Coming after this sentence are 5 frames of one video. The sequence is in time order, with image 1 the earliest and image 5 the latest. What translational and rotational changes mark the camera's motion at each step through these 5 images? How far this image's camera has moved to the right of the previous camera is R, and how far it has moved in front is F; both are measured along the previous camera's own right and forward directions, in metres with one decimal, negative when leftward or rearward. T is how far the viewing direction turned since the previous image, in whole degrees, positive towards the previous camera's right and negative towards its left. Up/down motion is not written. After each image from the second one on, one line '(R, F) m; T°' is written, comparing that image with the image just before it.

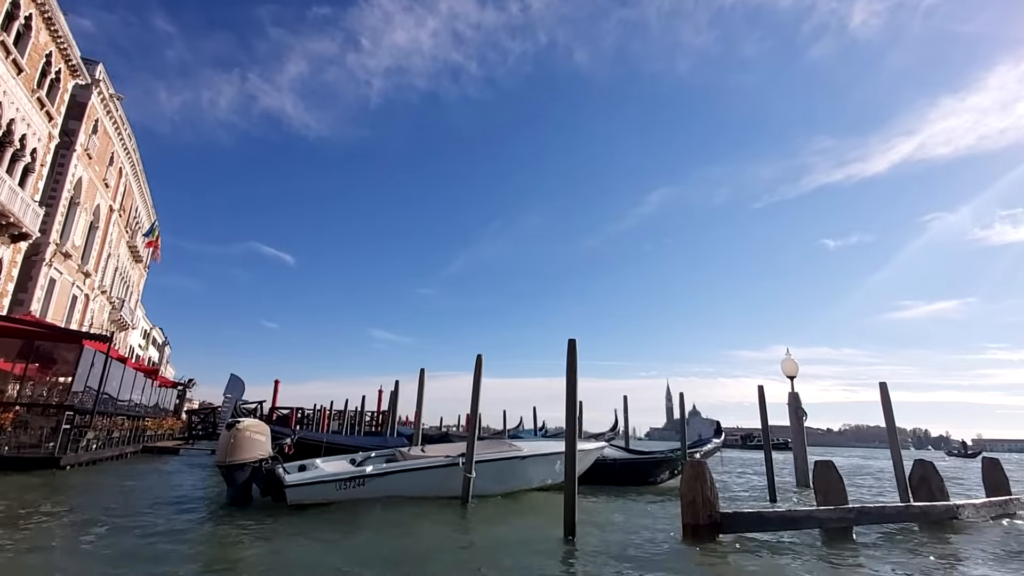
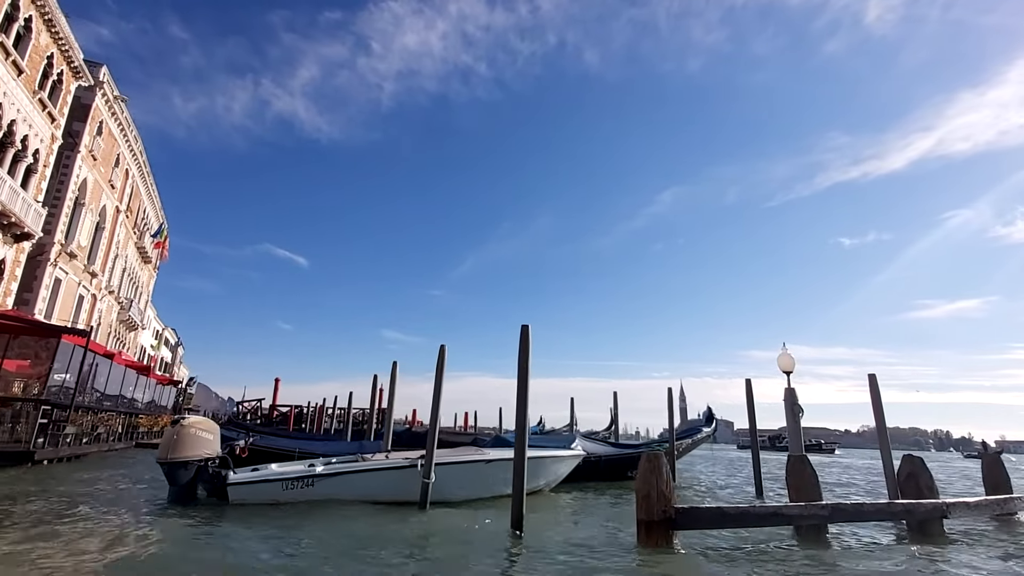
(+0.9, +0.4) m; -1°
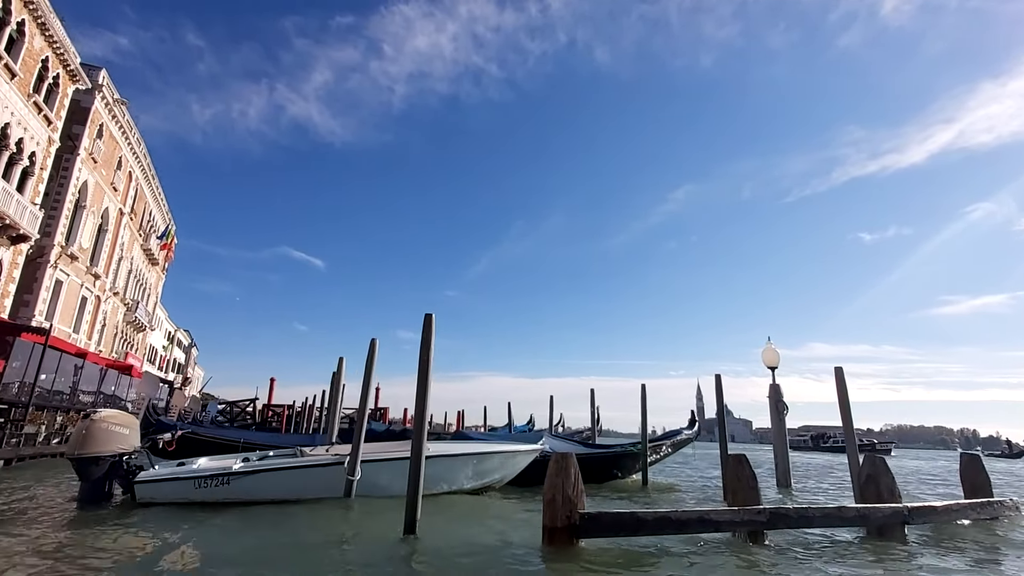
(+1.5, +0.6) m; -2°
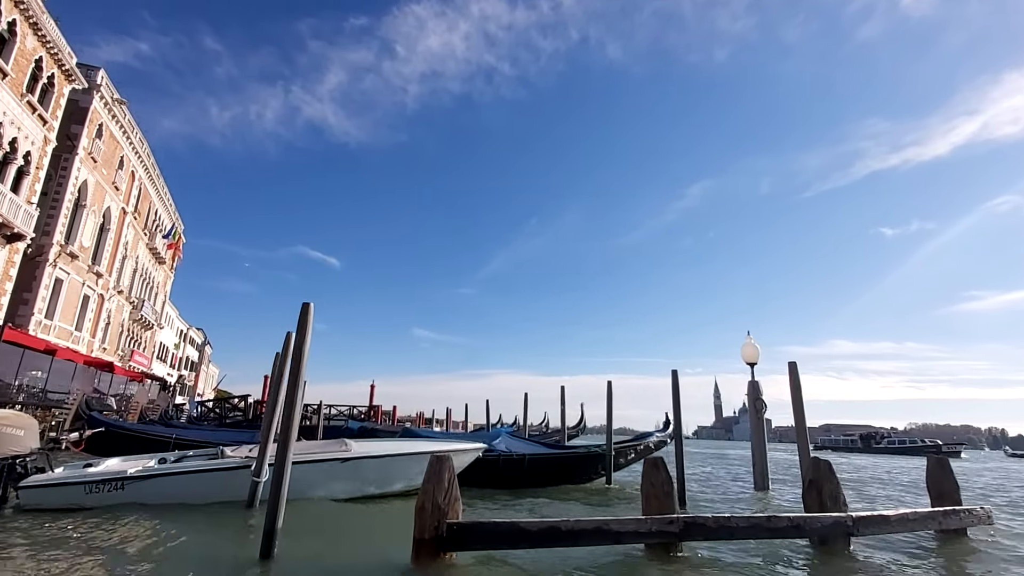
(+1.6, +0.7) m; -2°
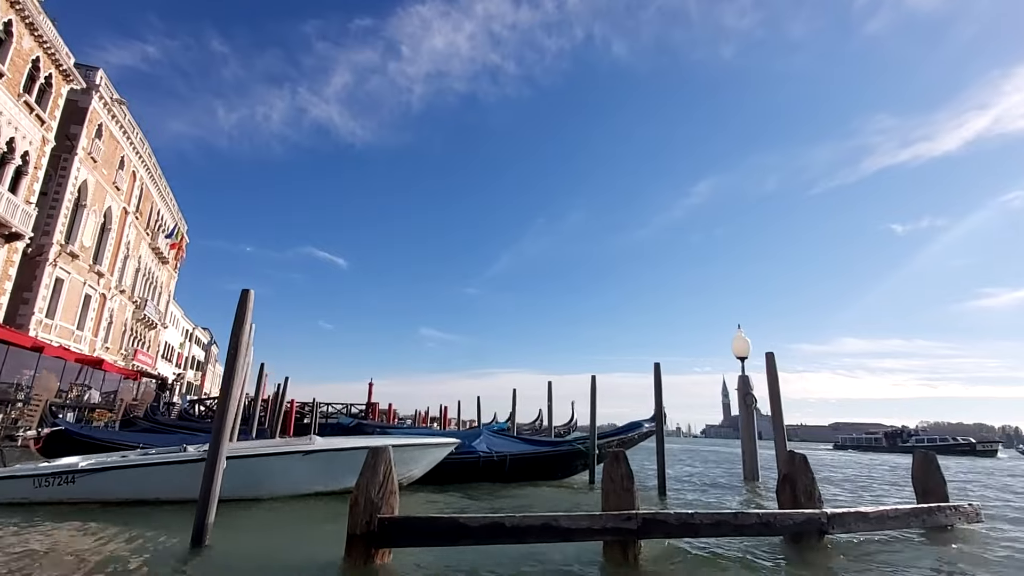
(+0.7, +0.3) m; -1°
